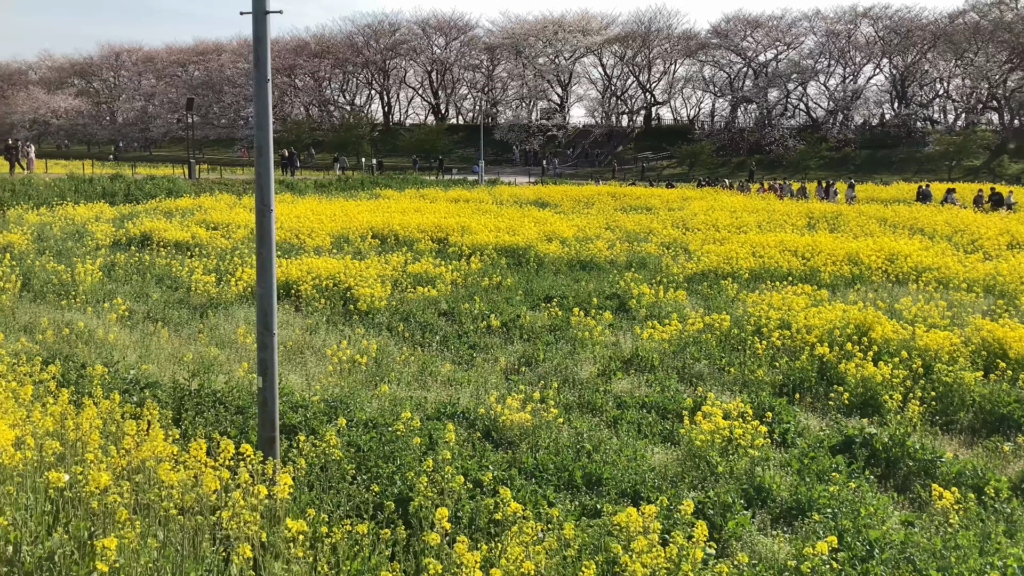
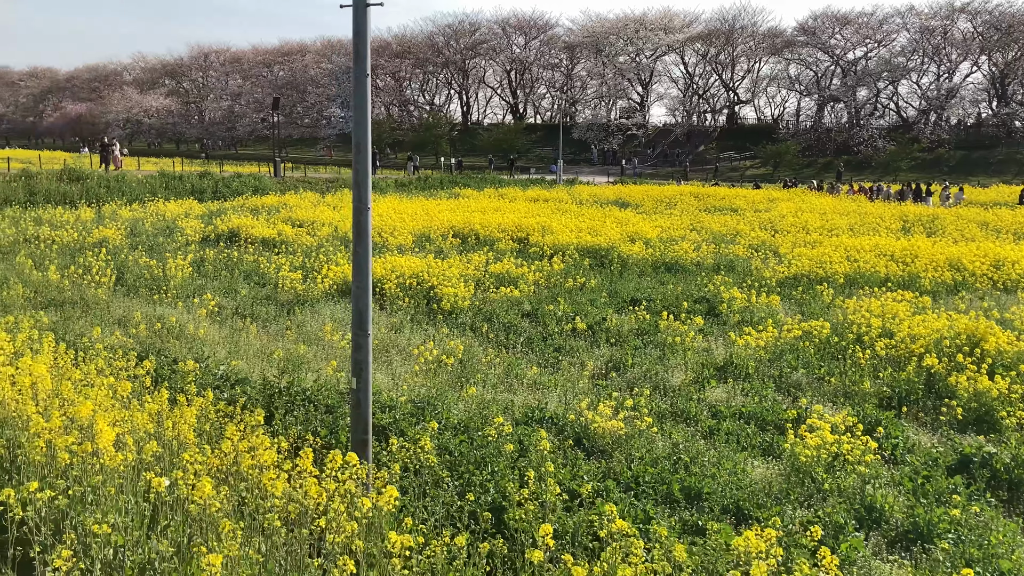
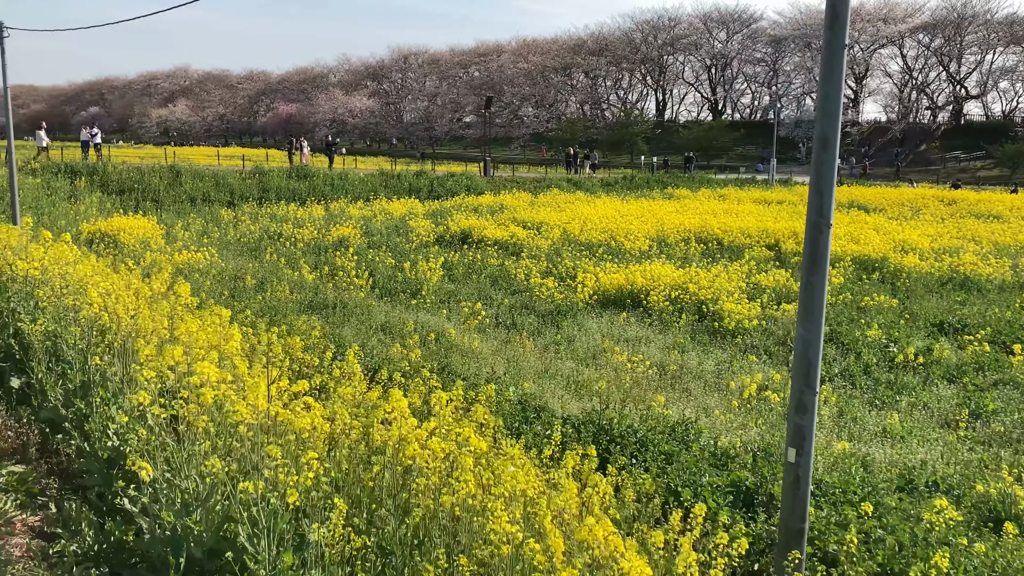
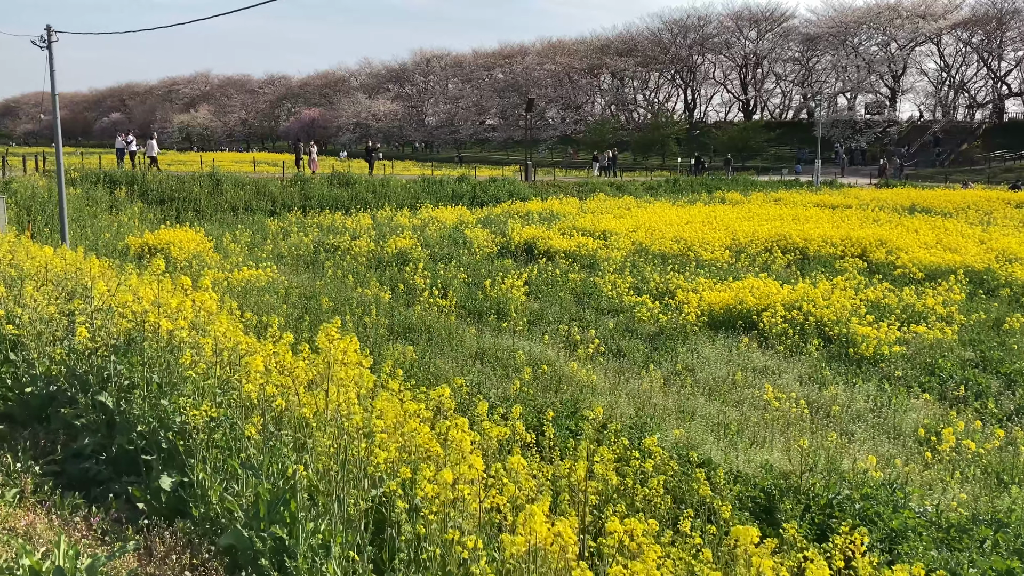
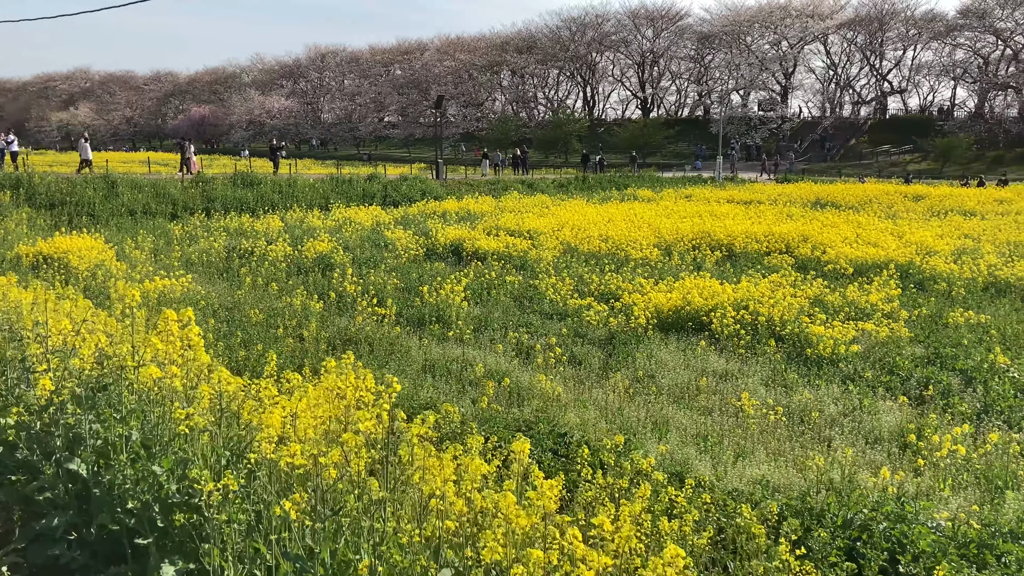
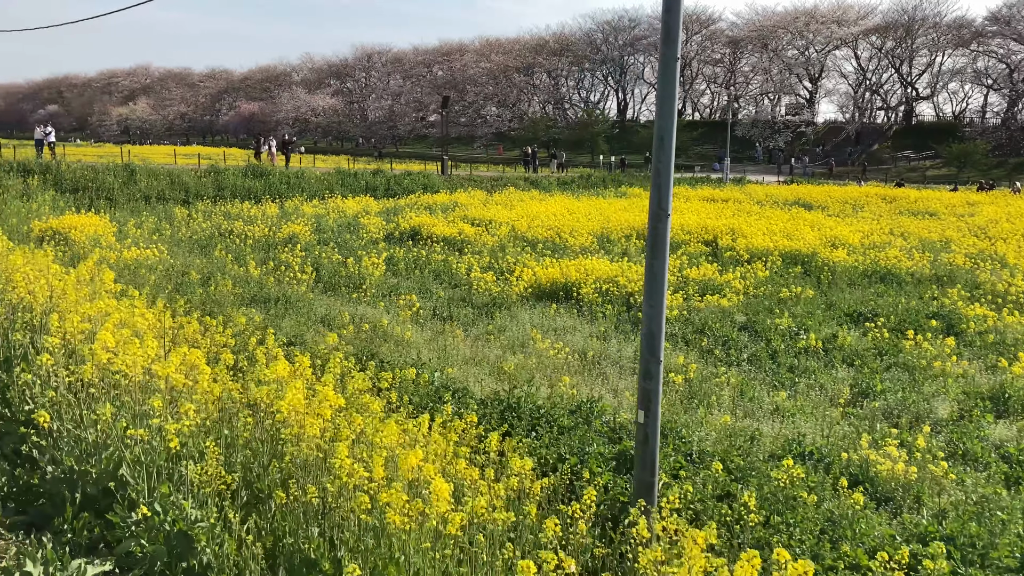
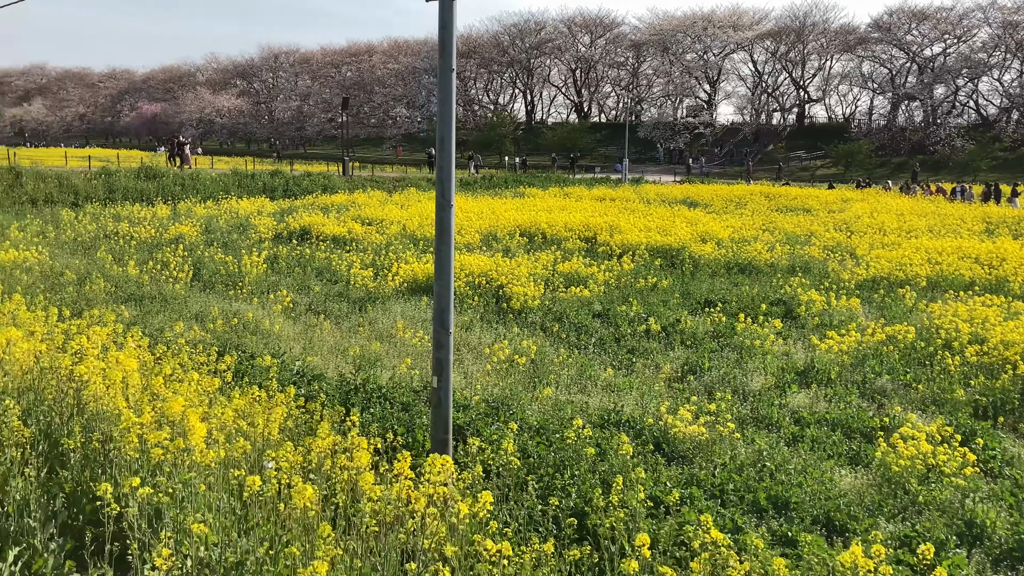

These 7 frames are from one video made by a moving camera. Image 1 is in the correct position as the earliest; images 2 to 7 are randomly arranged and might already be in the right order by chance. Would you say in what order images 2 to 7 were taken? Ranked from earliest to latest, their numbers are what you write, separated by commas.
2, 7, 6, 3, 4, 5
